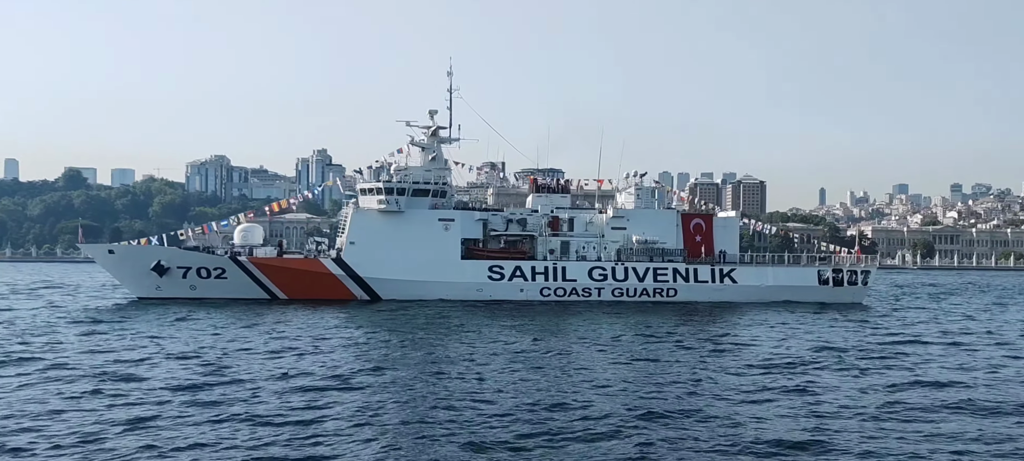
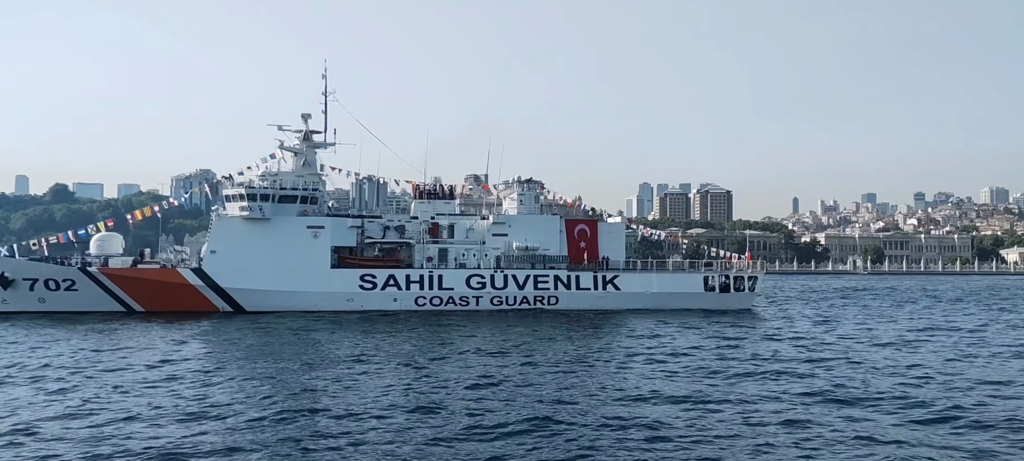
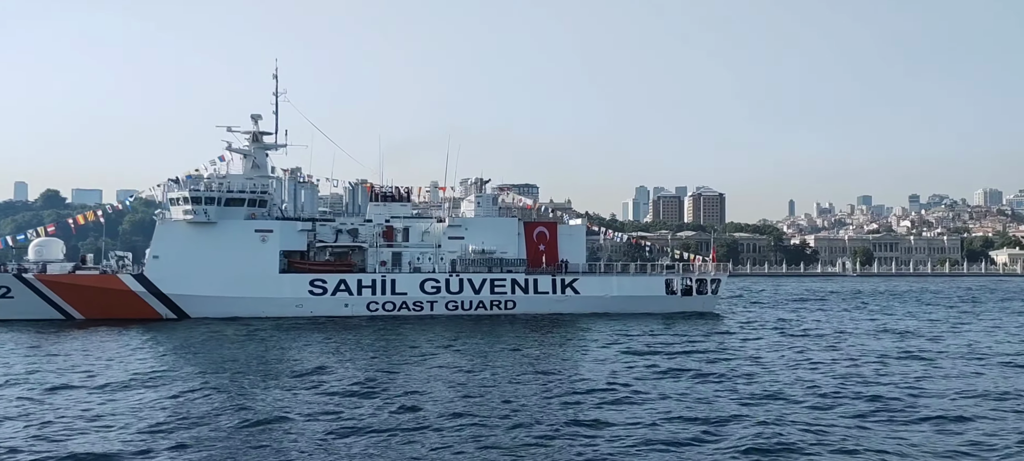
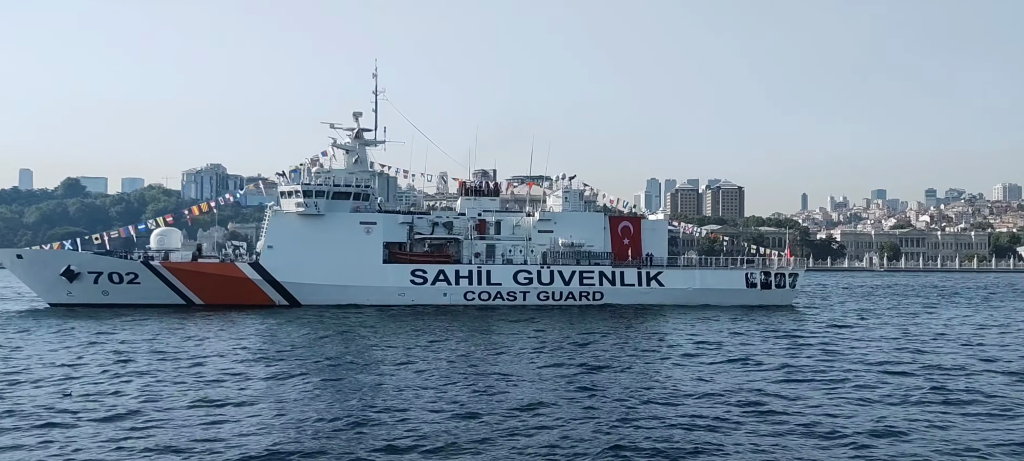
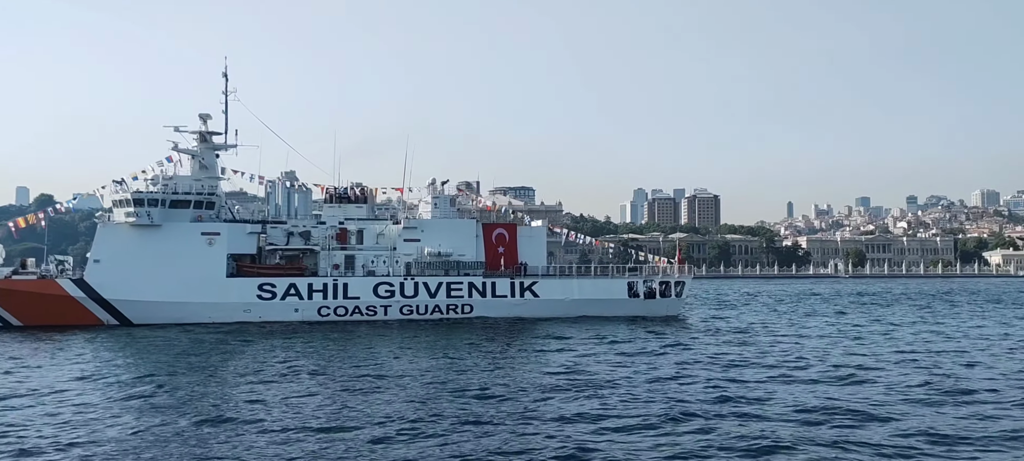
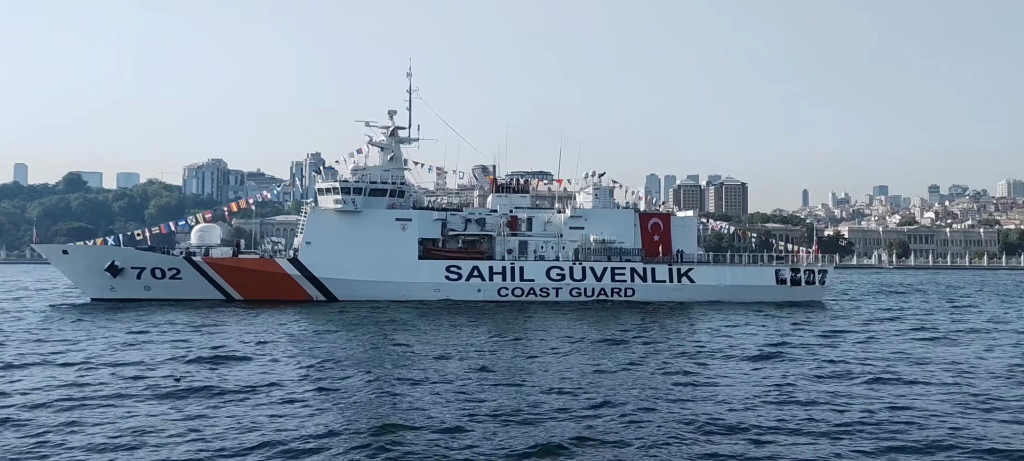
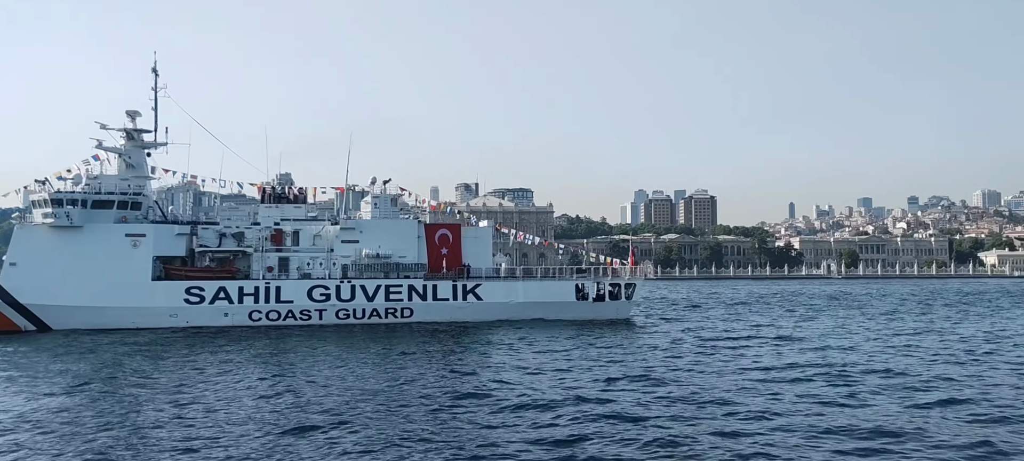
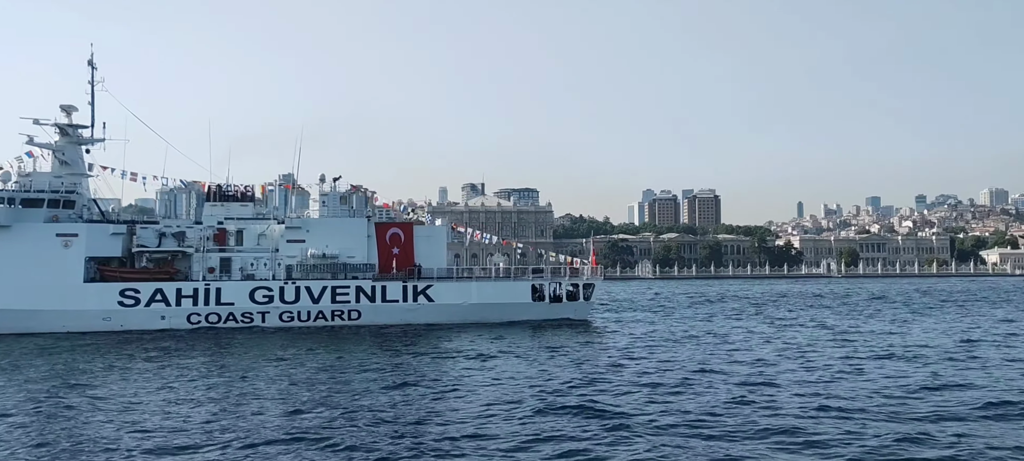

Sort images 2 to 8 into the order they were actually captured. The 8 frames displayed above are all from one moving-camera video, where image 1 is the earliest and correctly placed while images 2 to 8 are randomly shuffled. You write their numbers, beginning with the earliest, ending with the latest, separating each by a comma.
6, 4, 2, 3, 5, 7, 8
